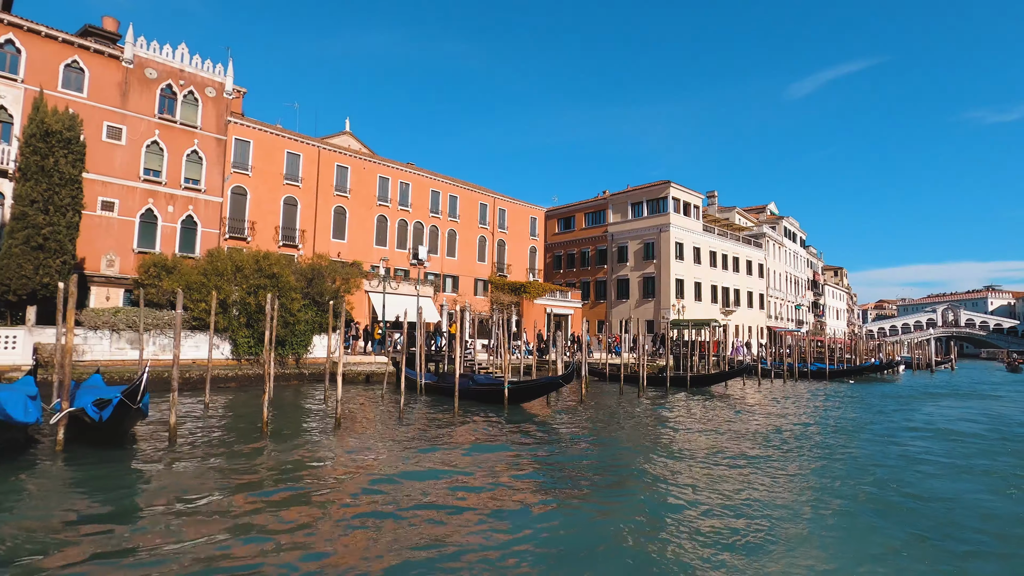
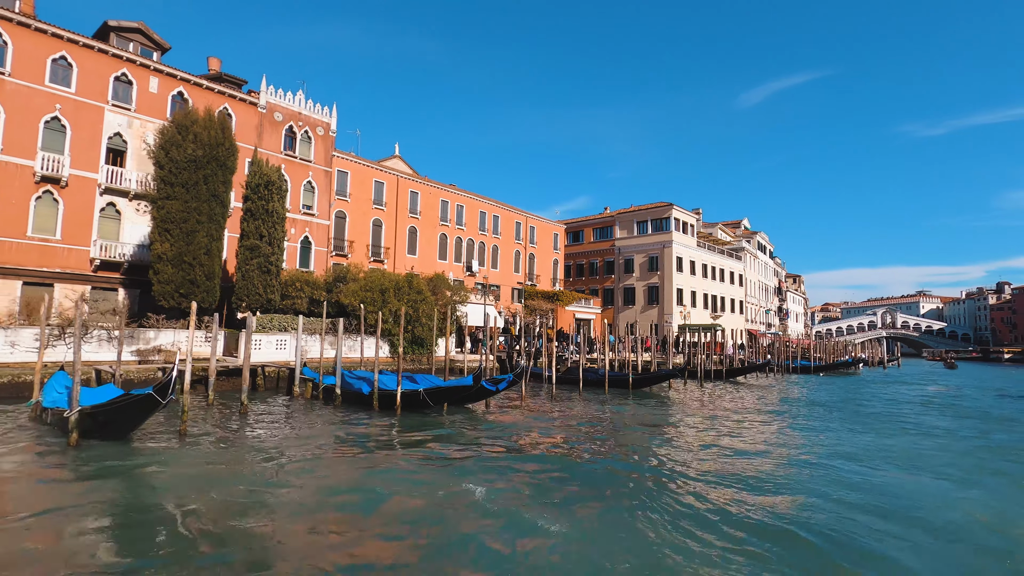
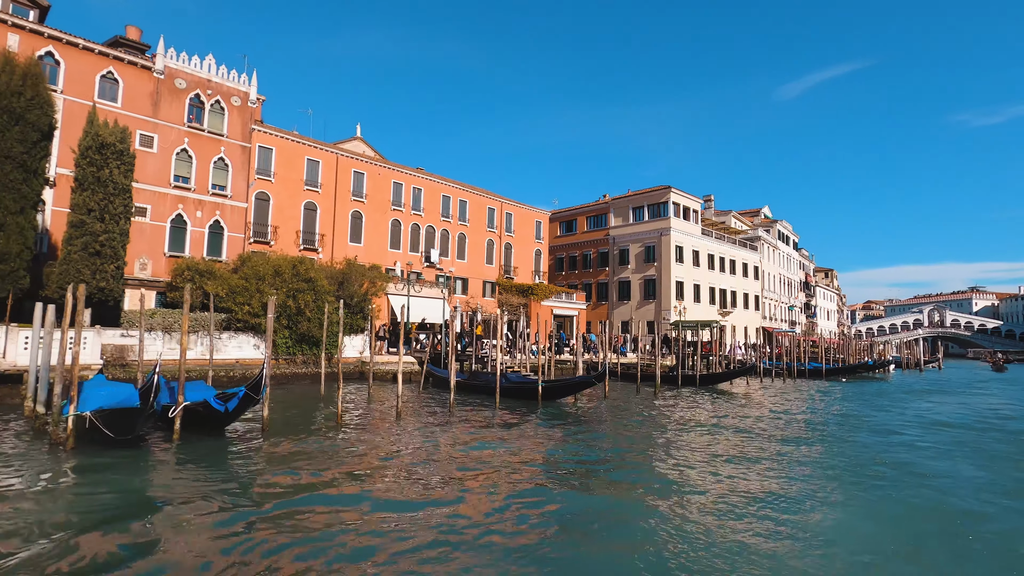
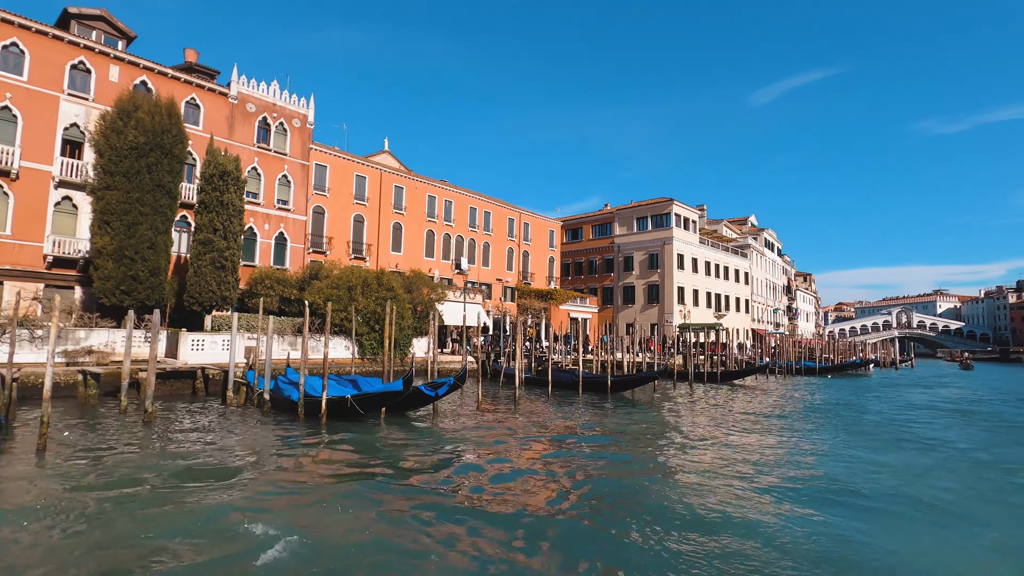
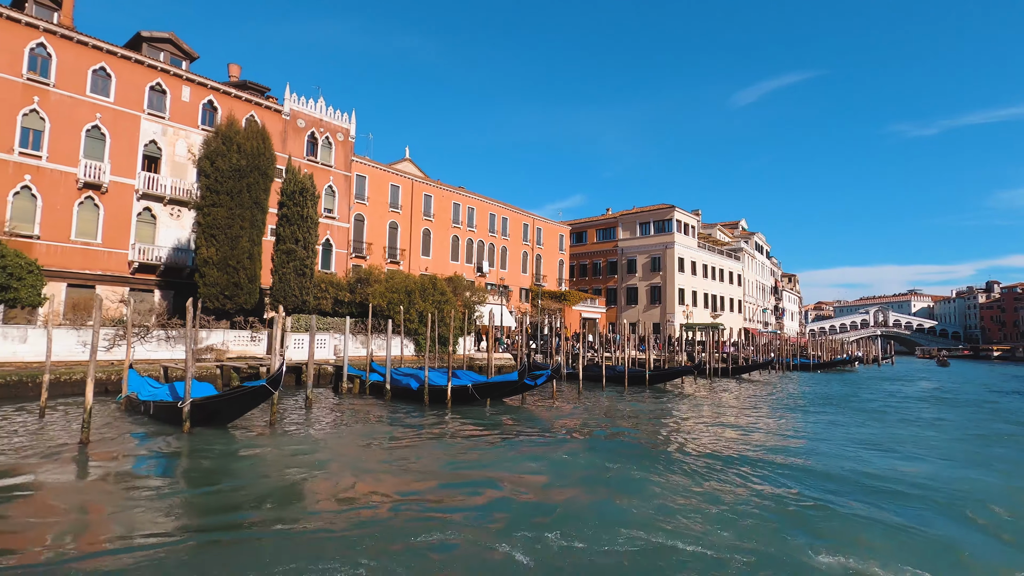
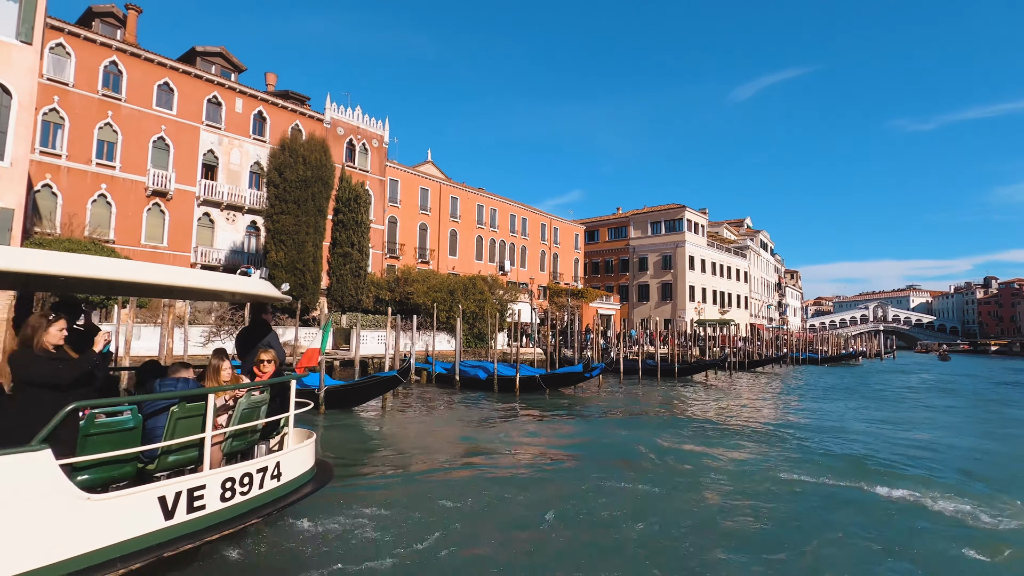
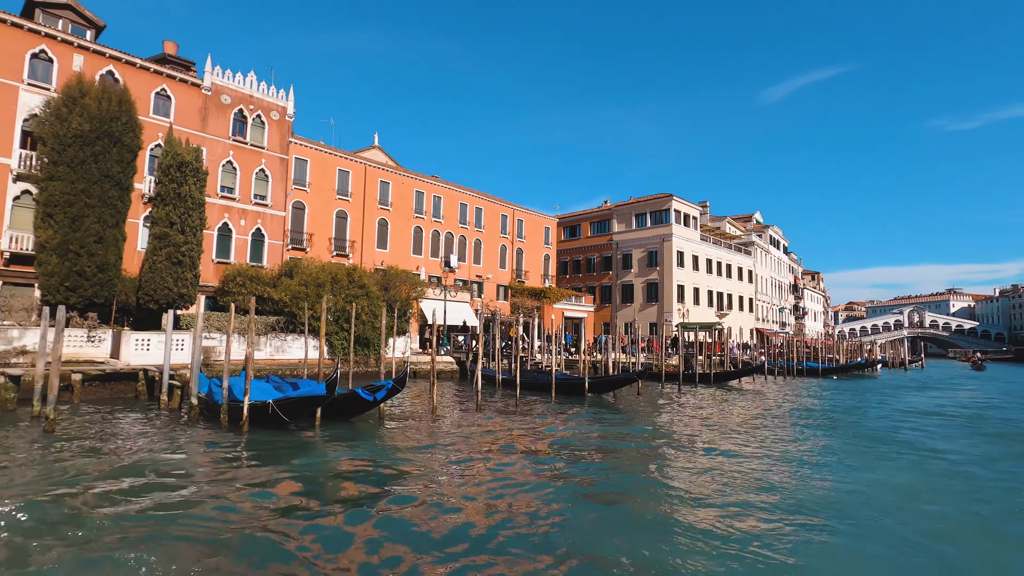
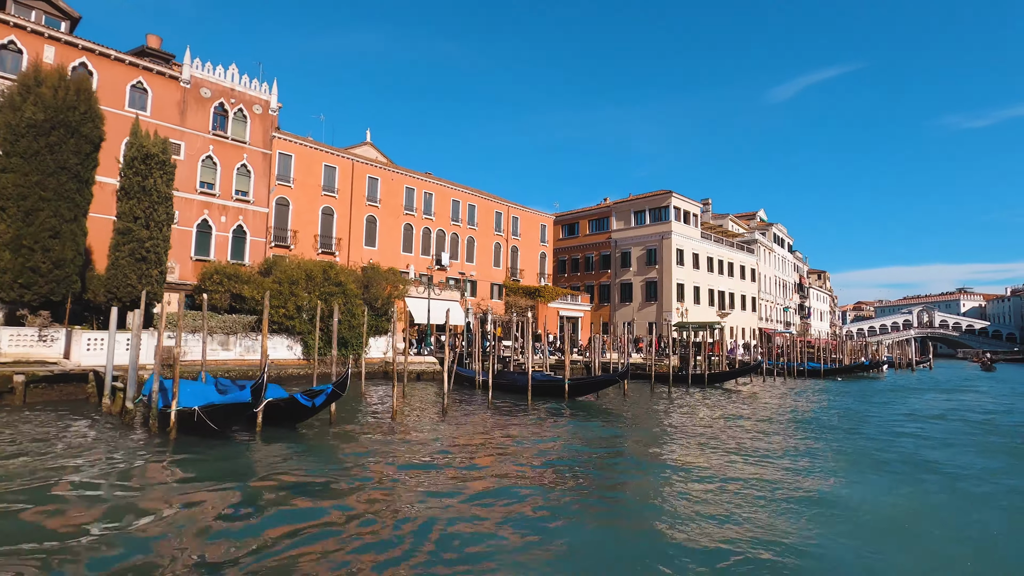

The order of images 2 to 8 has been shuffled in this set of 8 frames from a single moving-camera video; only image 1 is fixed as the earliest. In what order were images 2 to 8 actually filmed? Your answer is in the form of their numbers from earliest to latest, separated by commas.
3, 8, 7, 4, 2, 5, 6
